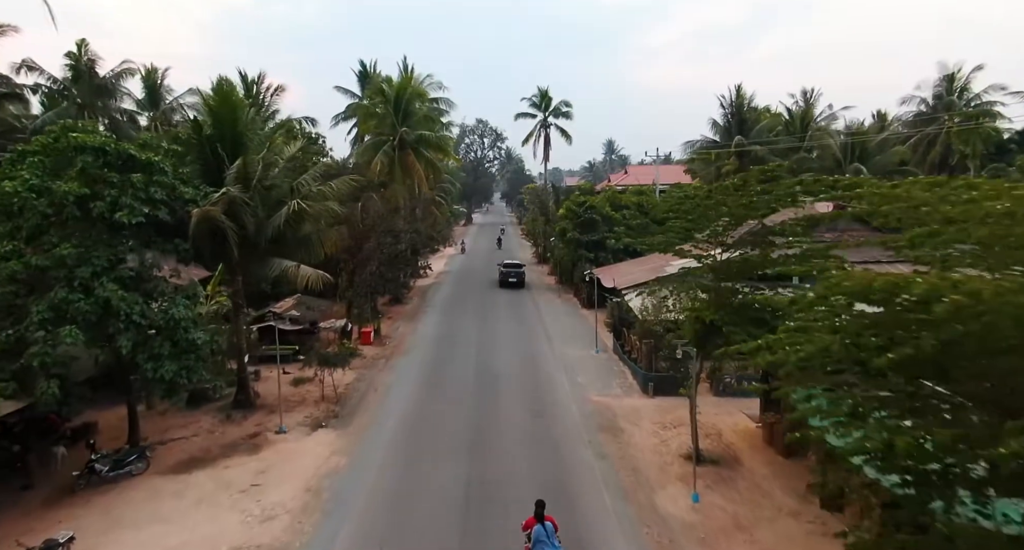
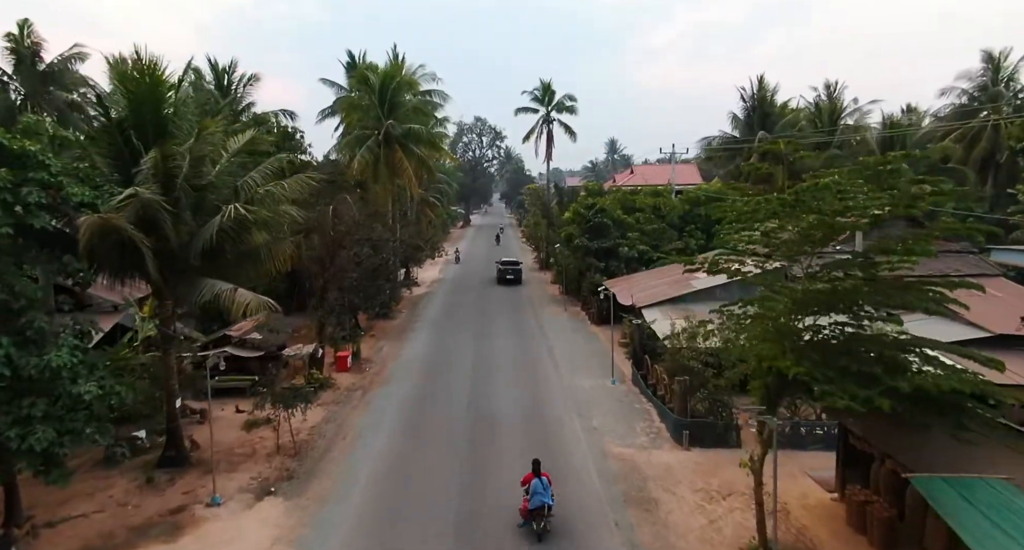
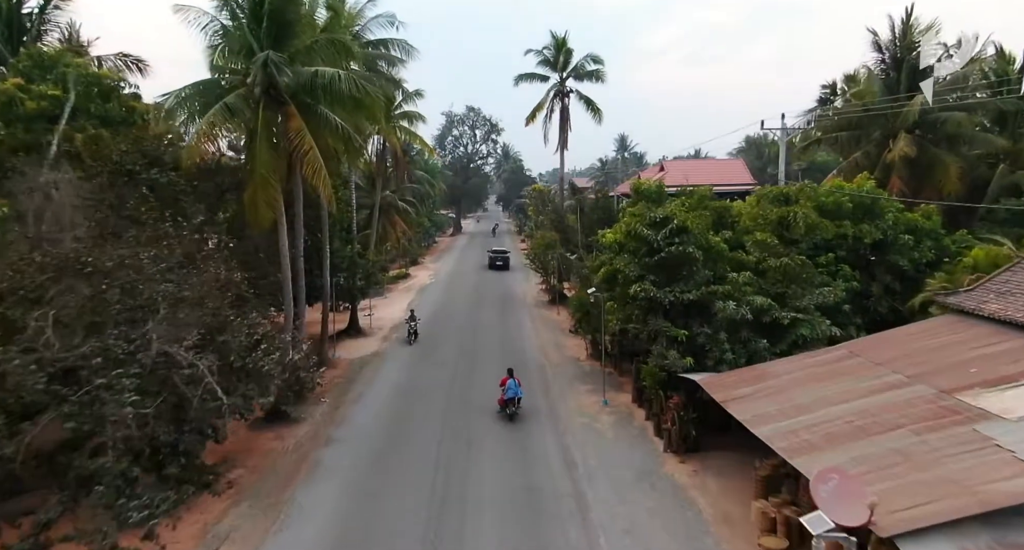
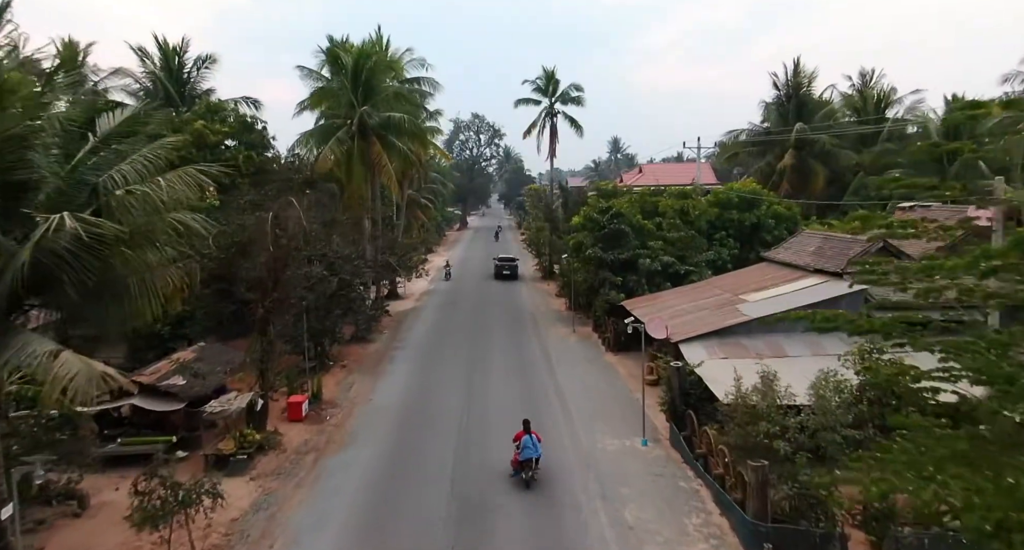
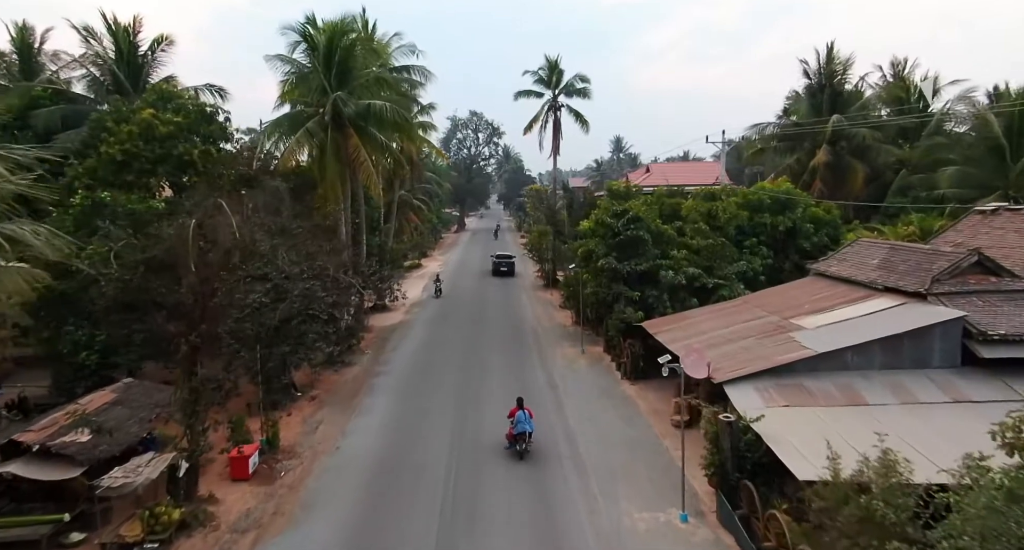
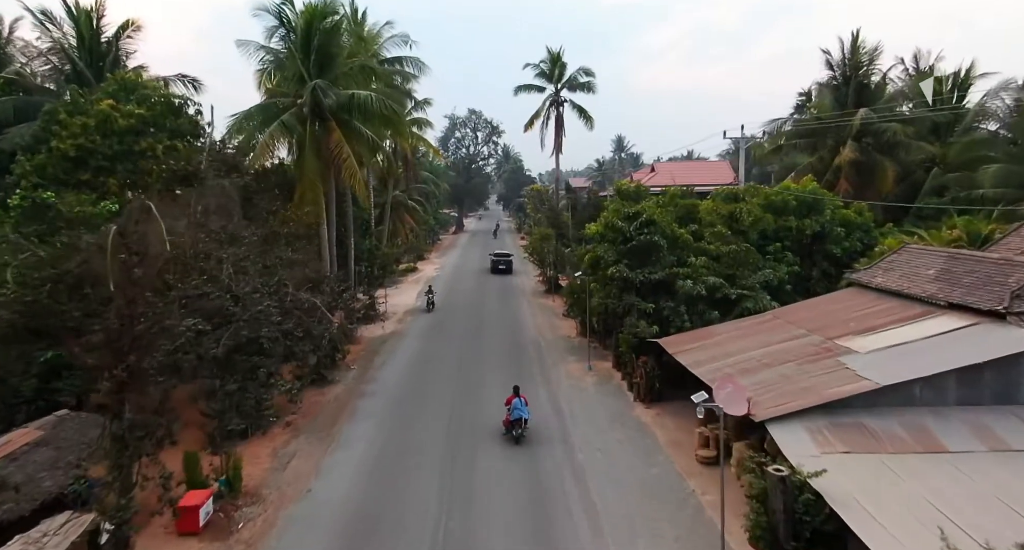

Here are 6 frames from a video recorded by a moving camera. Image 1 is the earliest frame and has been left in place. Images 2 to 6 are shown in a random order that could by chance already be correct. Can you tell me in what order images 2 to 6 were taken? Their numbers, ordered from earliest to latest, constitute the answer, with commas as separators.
2, 4, 5, 6, 3
